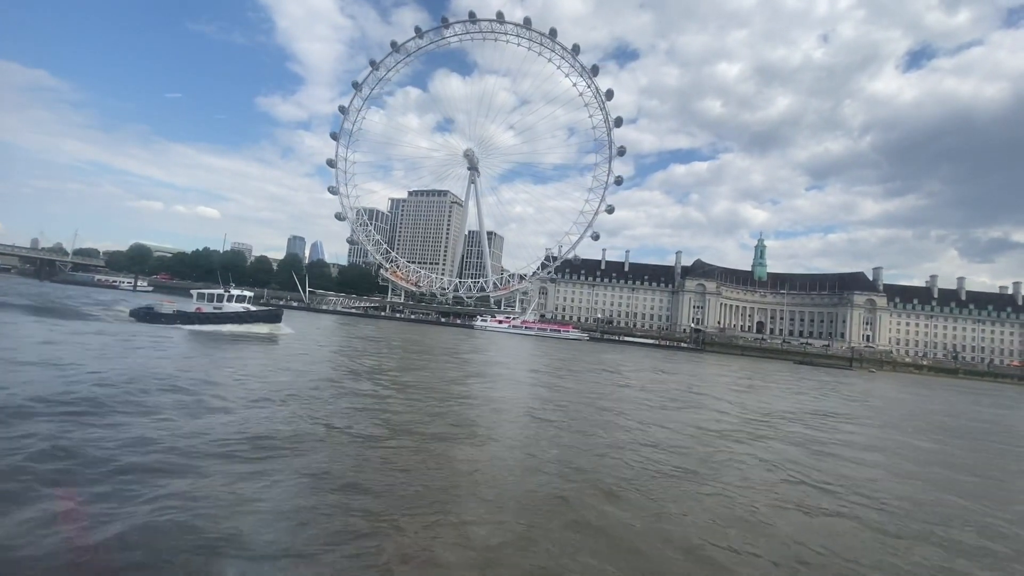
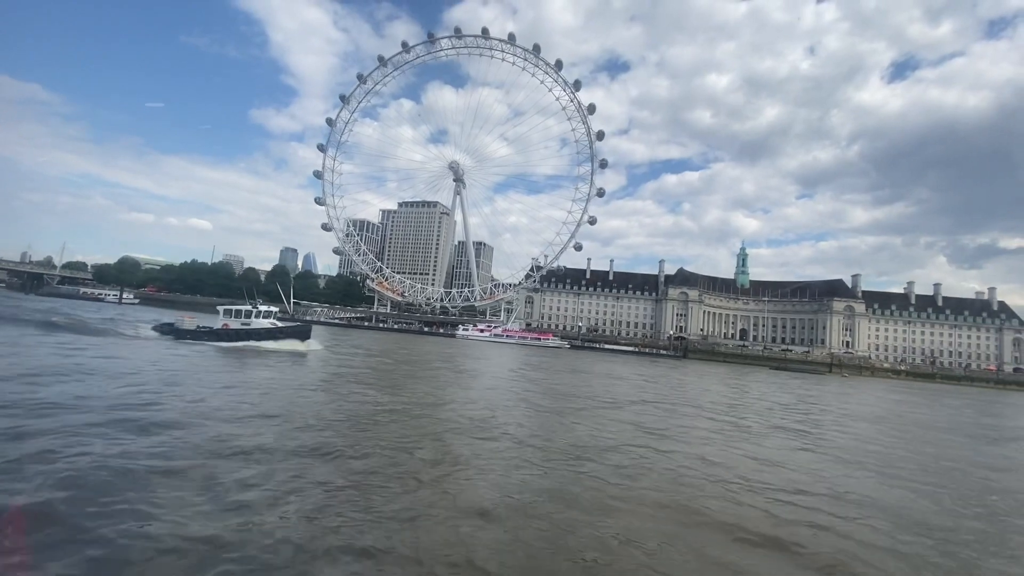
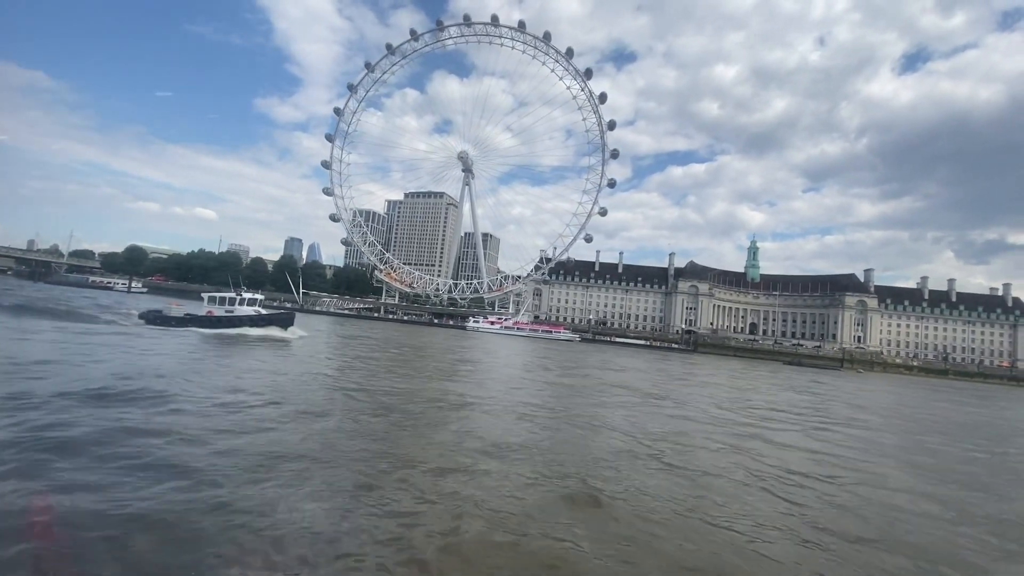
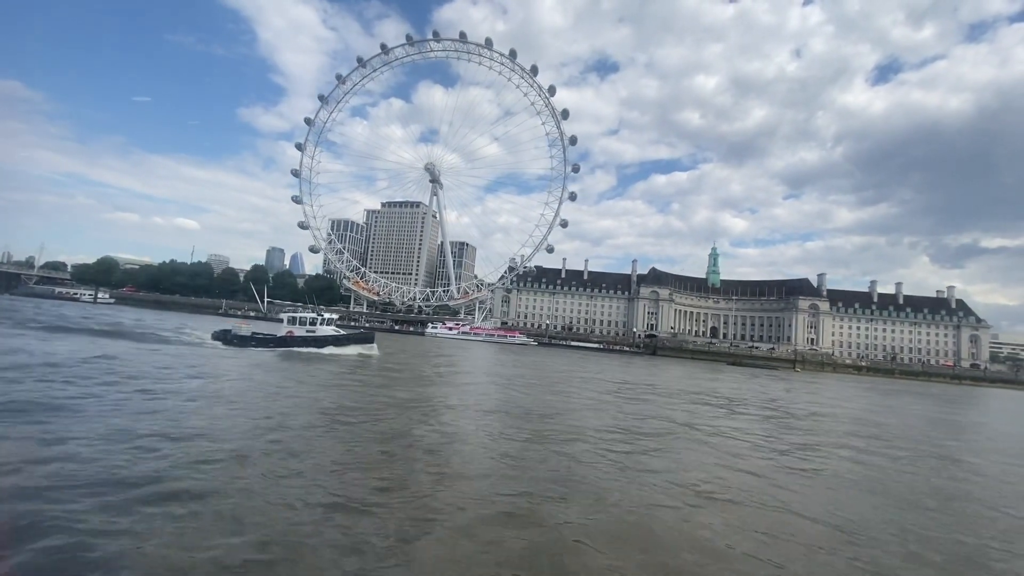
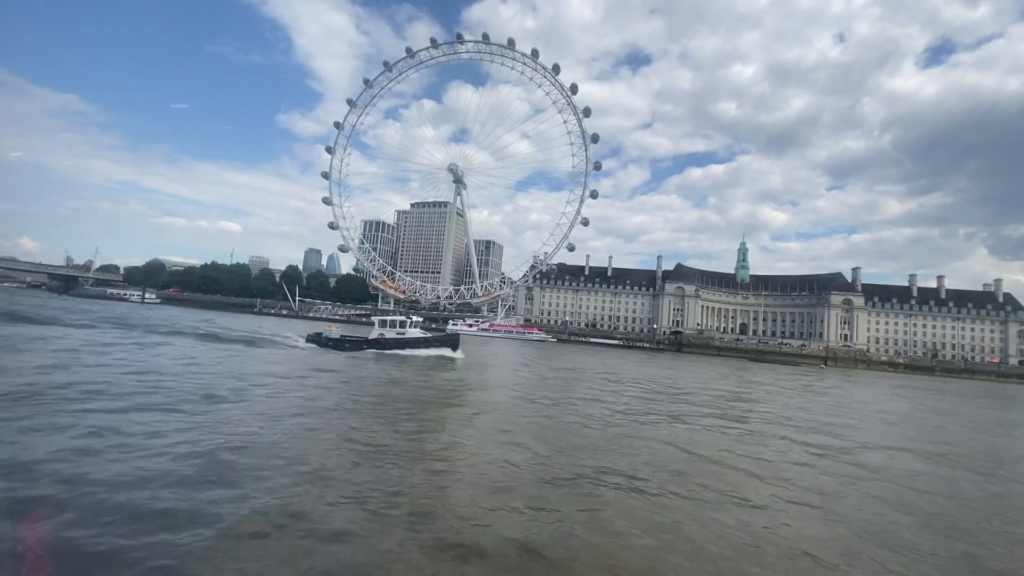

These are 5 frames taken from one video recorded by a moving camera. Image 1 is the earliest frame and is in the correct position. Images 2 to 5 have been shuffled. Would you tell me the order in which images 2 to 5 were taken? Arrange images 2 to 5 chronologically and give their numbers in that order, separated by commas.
3, 2, 4, 5
